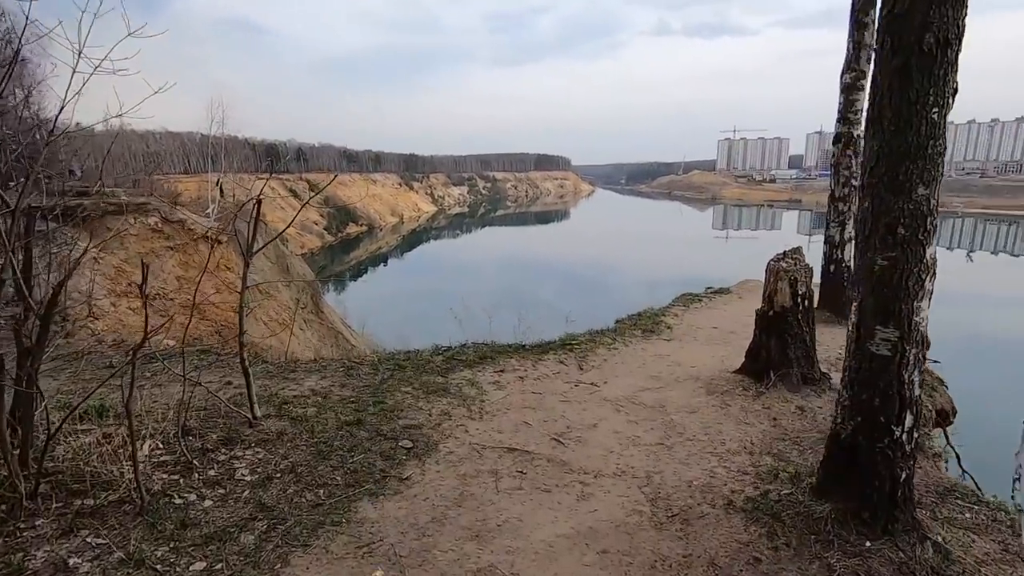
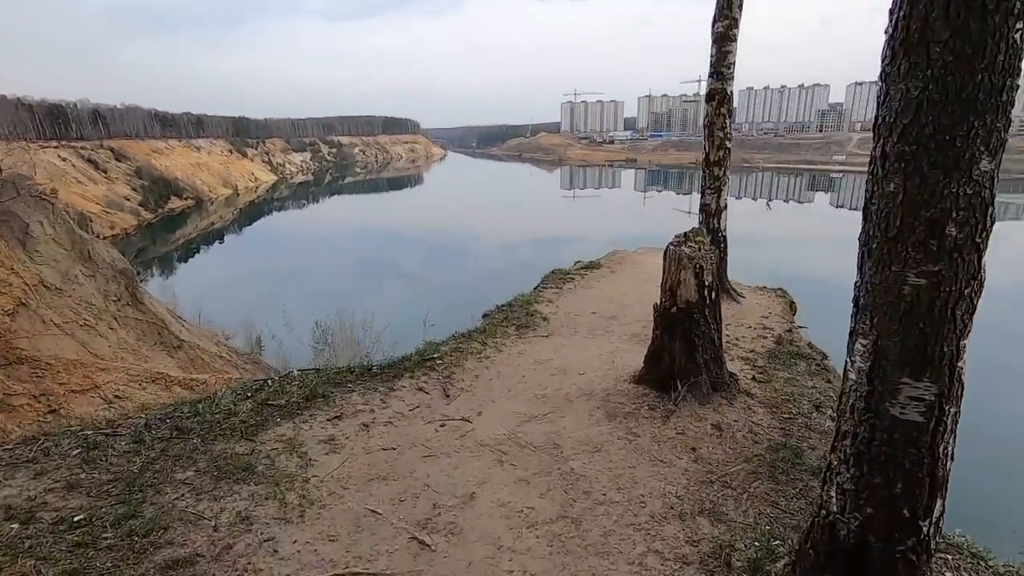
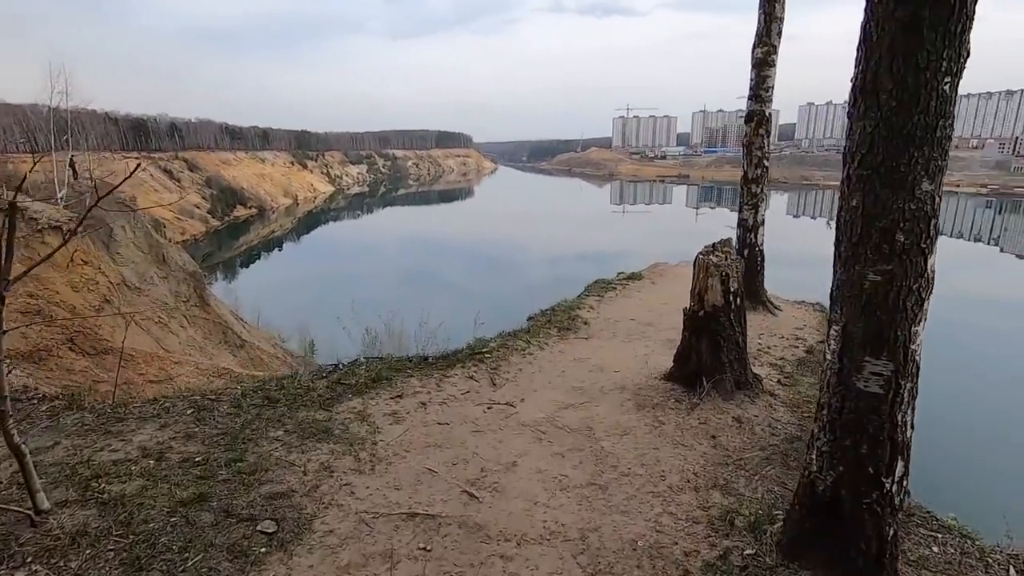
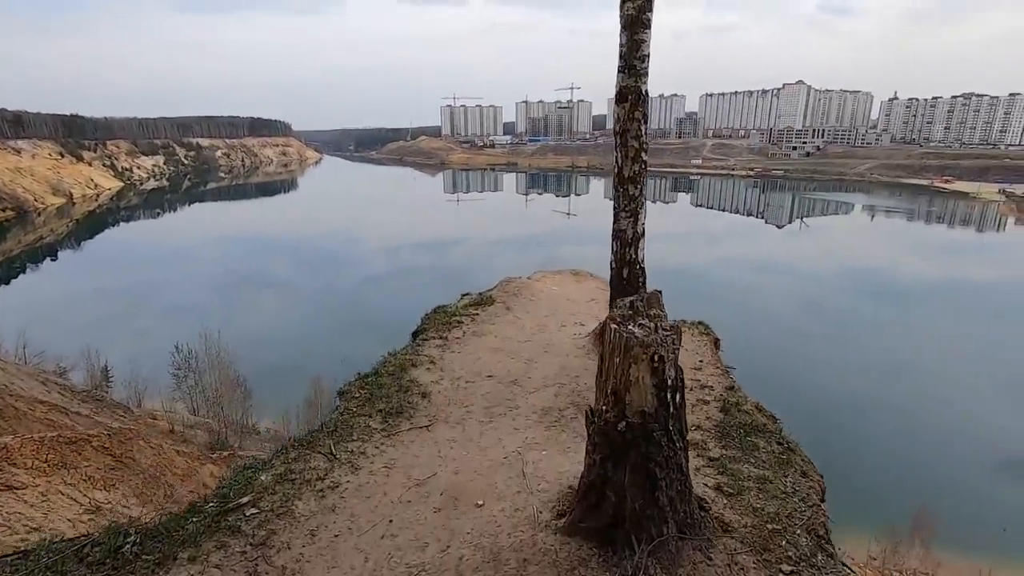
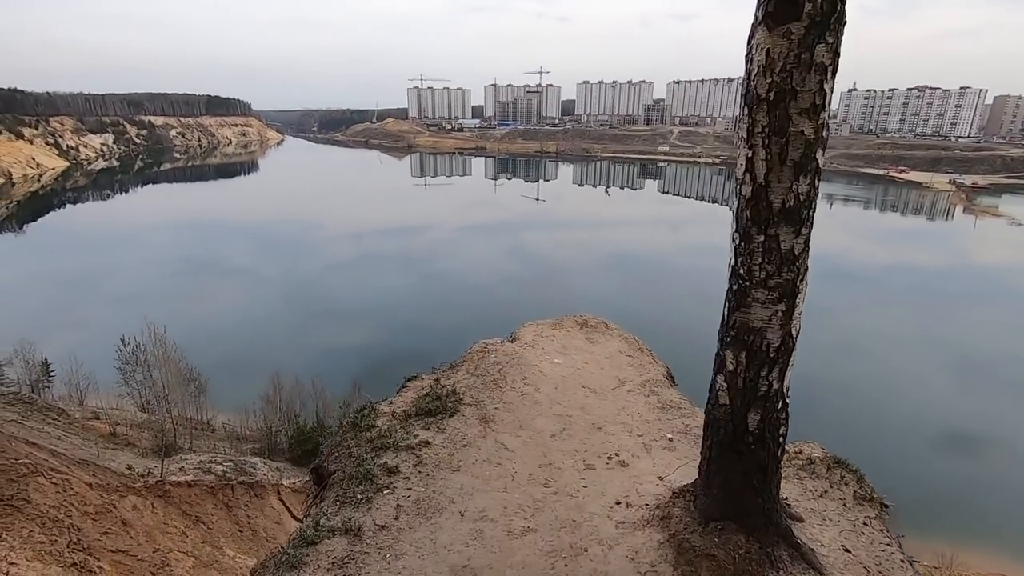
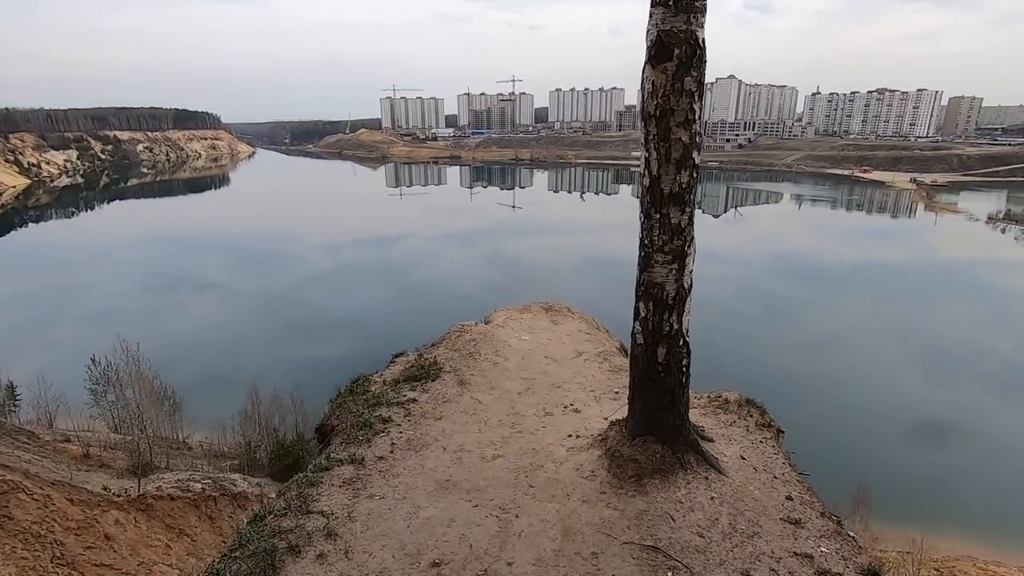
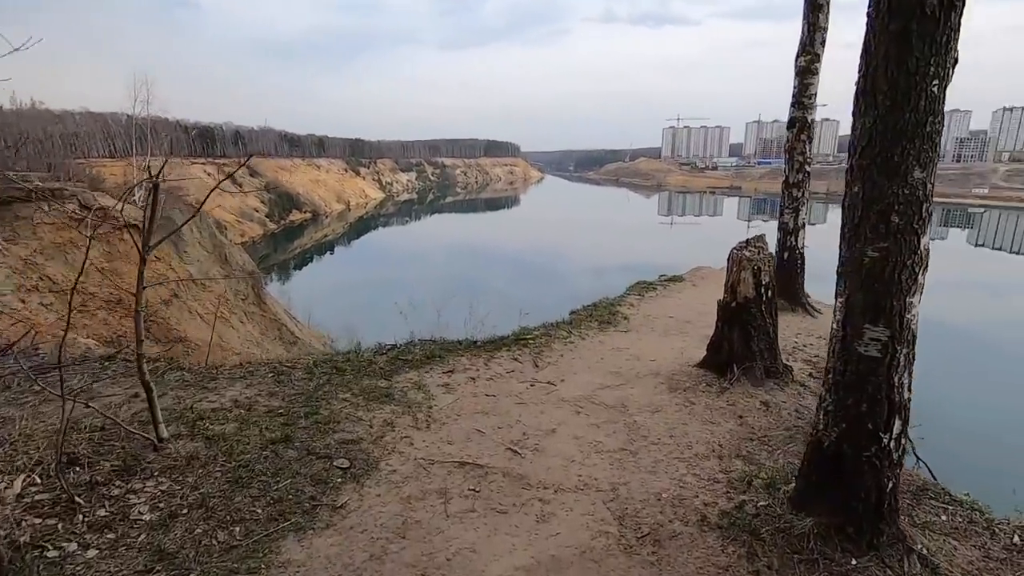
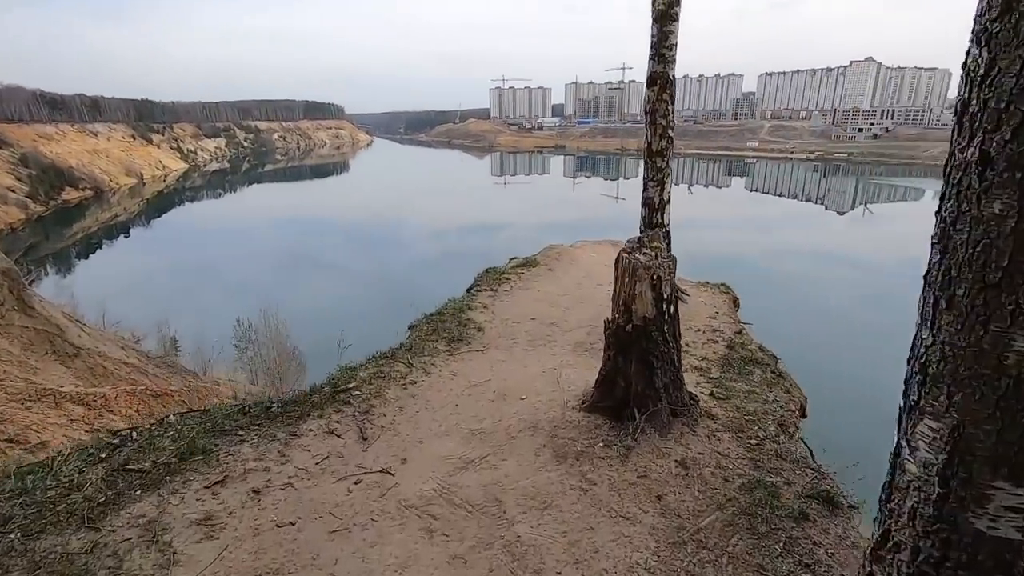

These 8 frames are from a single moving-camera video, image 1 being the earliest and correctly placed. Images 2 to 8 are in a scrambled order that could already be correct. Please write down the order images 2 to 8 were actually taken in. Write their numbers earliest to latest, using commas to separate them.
7, 3, 2, 8, 4, 6, 5
